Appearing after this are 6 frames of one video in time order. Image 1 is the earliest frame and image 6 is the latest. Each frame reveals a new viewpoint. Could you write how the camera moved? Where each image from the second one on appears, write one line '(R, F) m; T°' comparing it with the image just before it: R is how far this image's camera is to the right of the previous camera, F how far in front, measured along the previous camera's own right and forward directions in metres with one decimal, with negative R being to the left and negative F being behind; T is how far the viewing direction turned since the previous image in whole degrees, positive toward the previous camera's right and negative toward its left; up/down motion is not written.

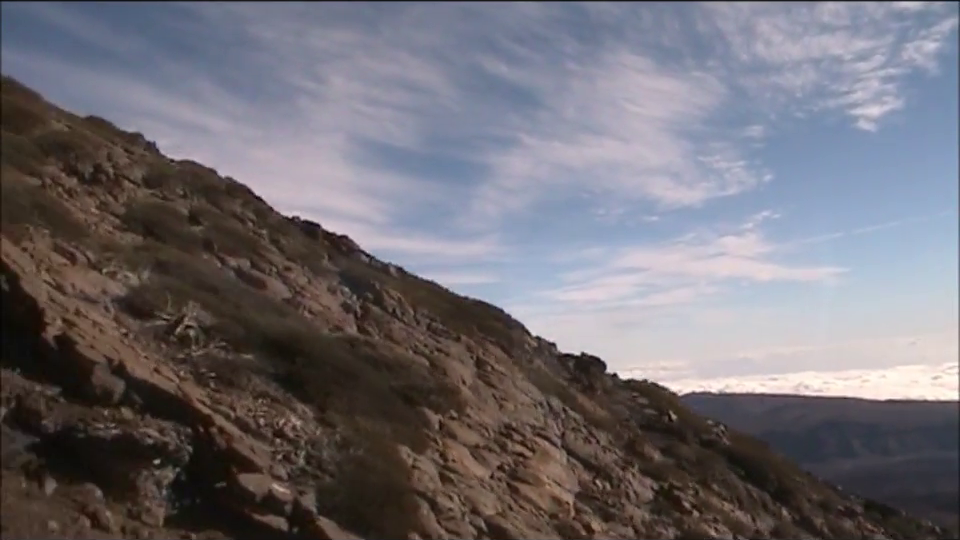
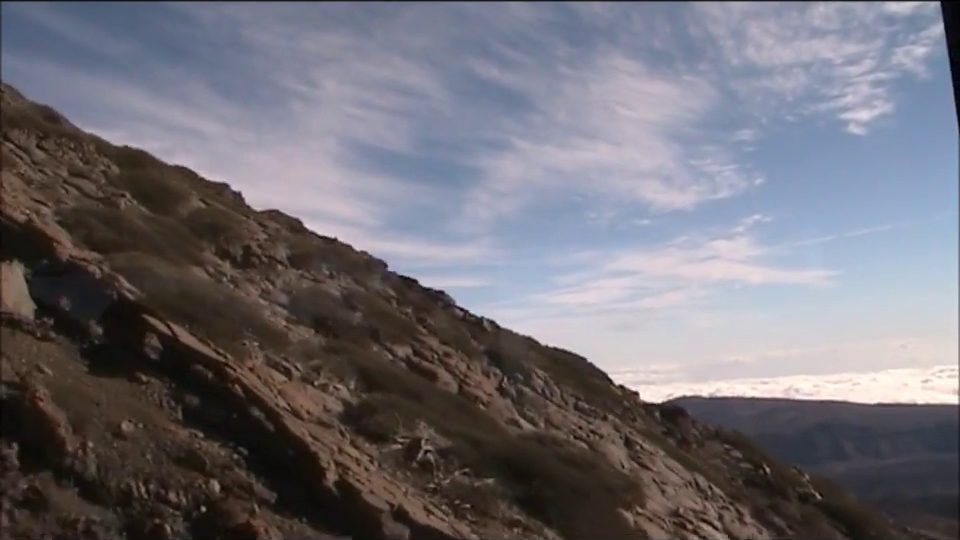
(-4.3, +0.1) m; +2°
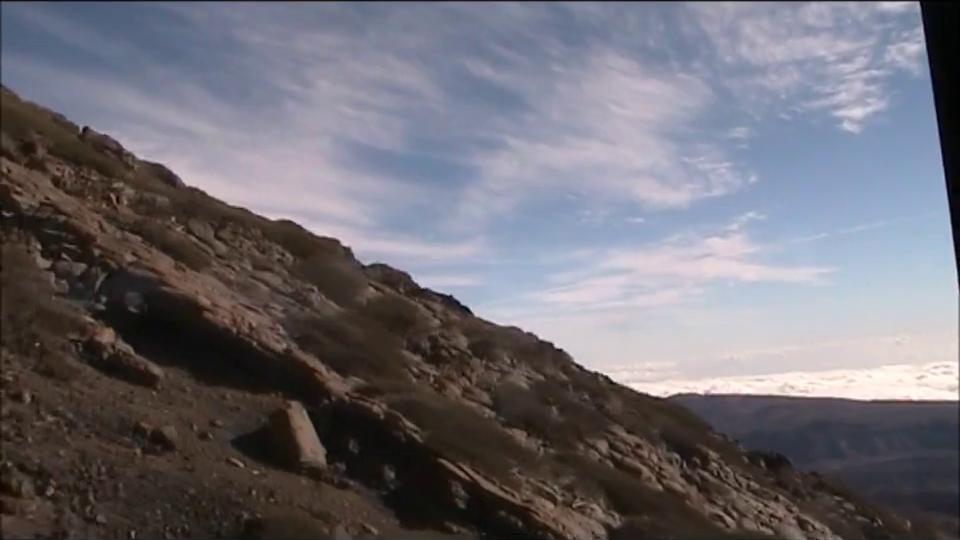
(-5.1, +0.1) m; +2°
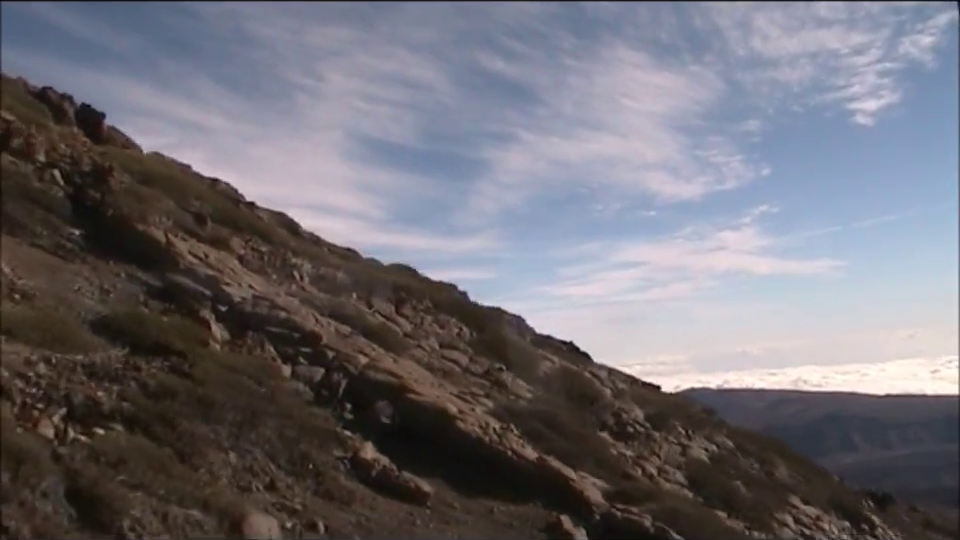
(-4.5, 0.0) m; +1°
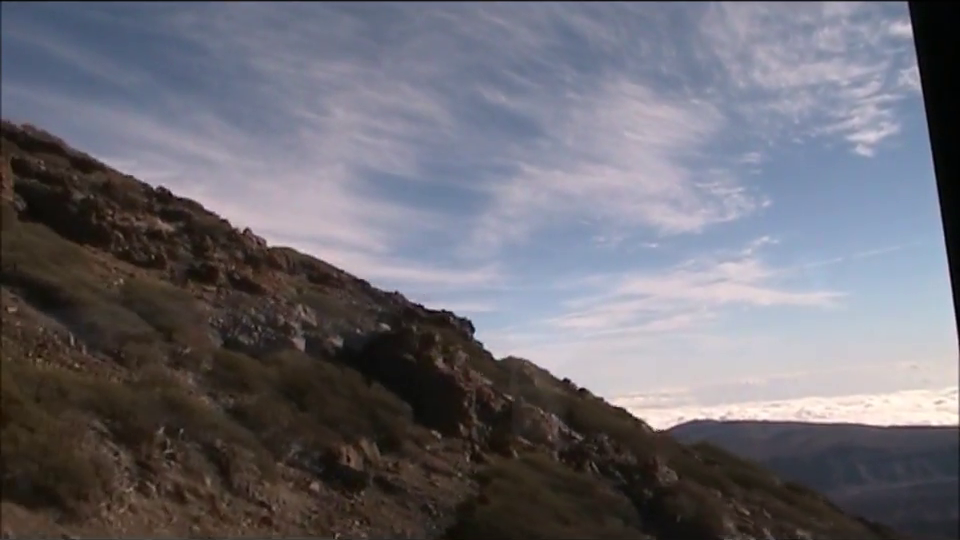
(-11.6, +0.2) m; +5°
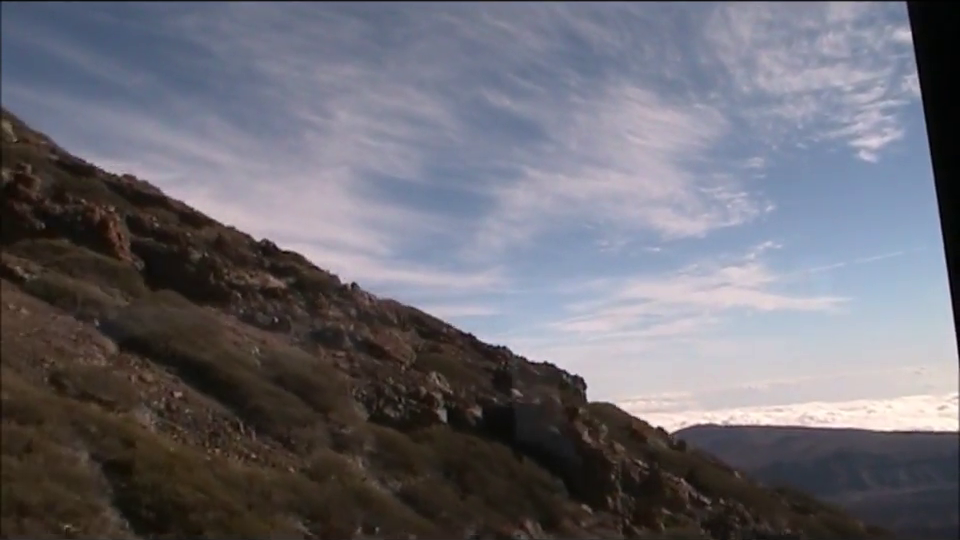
(+0.5, -0.1) m; 0°
